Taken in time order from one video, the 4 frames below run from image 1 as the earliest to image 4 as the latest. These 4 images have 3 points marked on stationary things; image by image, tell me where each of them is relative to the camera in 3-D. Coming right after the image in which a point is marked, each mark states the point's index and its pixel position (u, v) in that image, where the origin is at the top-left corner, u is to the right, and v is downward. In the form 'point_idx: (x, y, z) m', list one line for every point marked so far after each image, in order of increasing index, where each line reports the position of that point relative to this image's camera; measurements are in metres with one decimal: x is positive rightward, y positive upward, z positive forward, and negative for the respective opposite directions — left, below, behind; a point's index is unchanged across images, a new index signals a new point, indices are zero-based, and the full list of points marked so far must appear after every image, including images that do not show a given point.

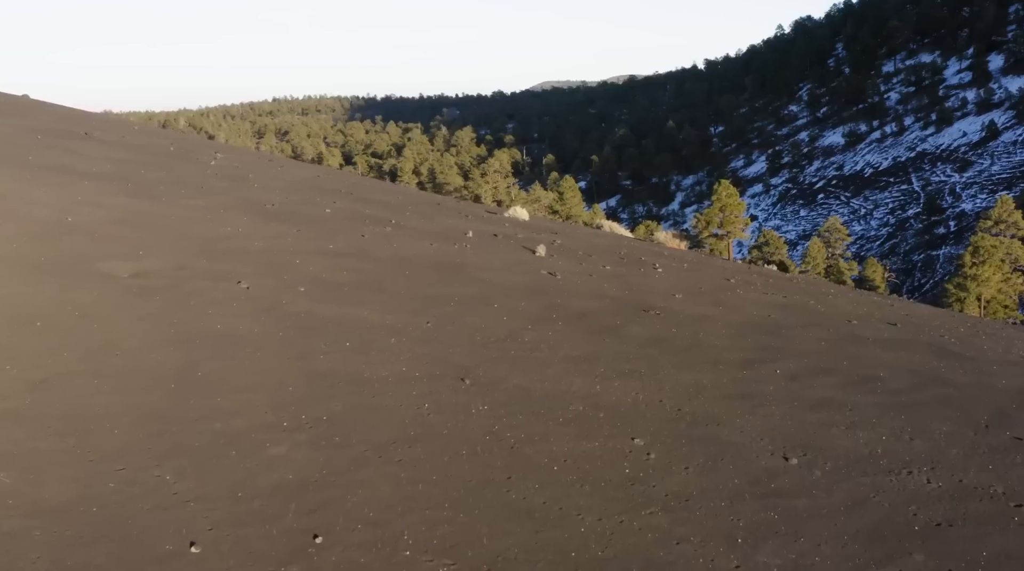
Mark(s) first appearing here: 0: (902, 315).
0: (+6.3, -0.5, +17.6) m
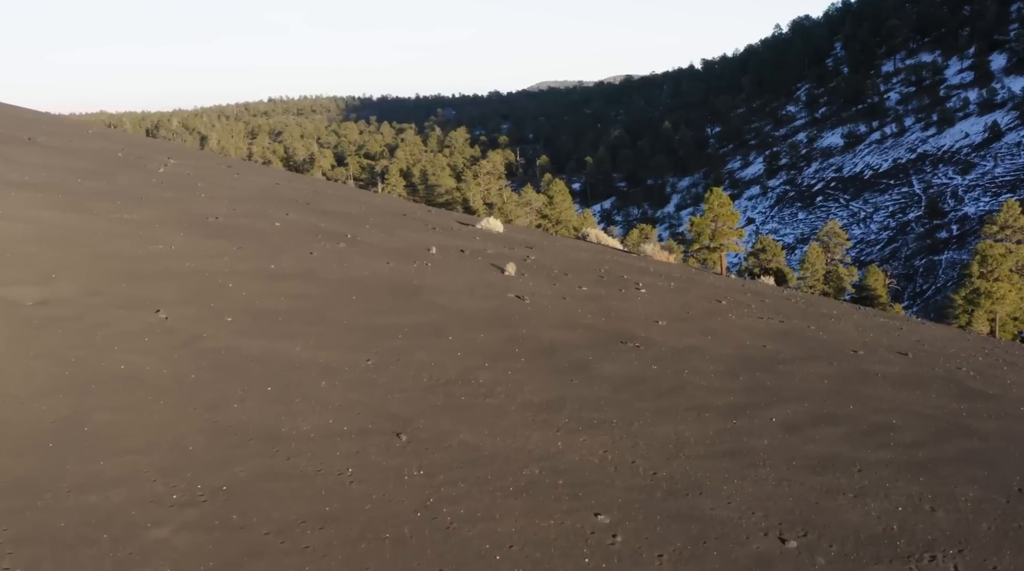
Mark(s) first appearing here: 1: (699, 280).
0: (+5.8, -0.8, +15.7) m
1: (+3.3, +0.1, +19.0) m
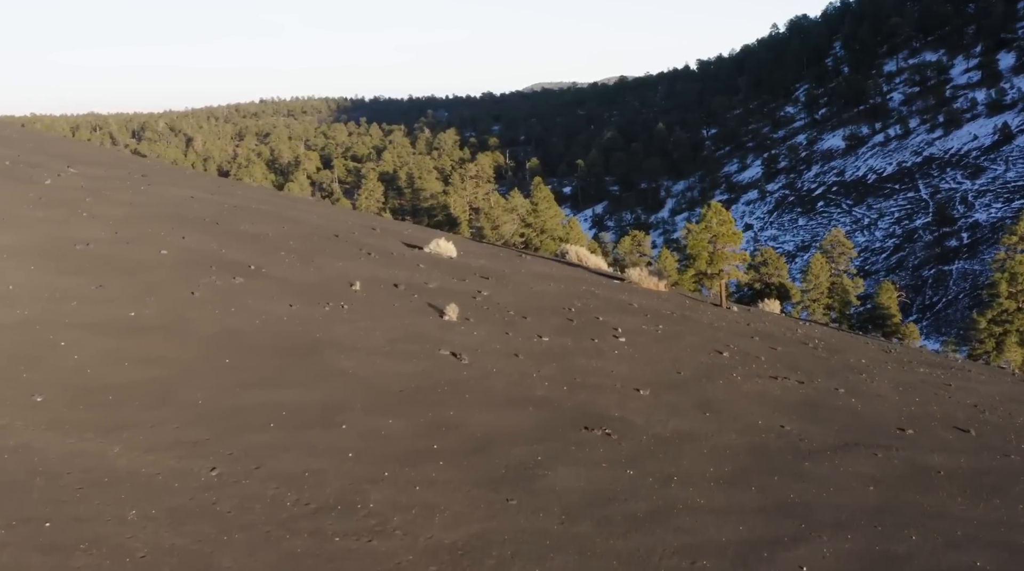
0: (+5.1, -1.4, +12.1) m
1: (+2.6, -0.5, +15.4) m
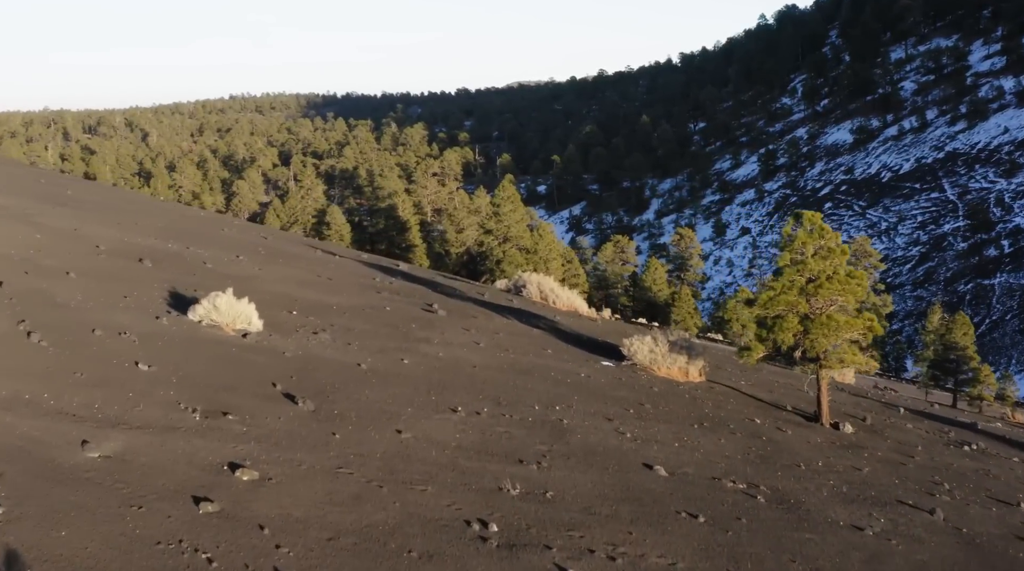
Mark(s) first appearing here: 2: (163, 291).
0: (+4.3, -2.2, +3.1) m
1: (+1.7, -1.2, +6.3) m
2: (-2.8, 0.0, +8.9) m
